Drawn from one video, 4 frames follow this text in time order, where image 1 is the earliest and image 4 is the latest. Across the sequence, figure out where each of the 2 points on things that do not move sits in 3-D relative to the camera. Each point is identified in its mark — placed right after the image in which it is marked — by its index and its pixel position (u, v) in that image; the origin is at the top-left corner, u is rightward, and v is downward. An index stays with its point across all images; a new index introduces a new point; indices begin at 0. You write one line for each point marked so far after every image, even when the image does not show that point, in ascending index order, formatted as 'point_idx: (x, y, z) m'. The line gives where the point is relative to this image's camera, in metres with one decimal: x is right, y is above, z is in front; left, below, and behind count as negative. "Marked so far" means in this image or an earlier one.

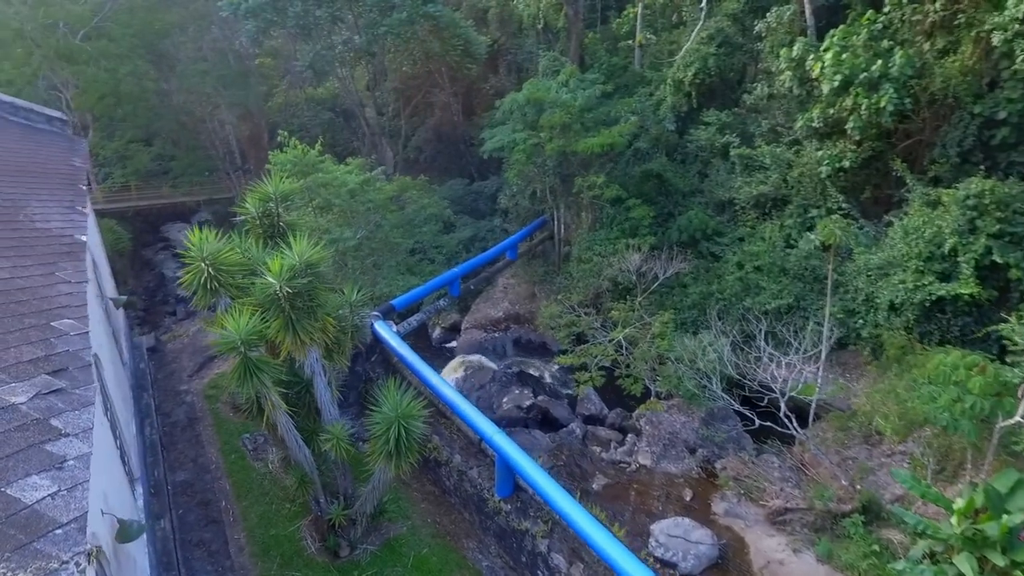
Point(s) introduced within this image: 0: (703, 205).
0: (+5.4, +2.4, +18.1) m
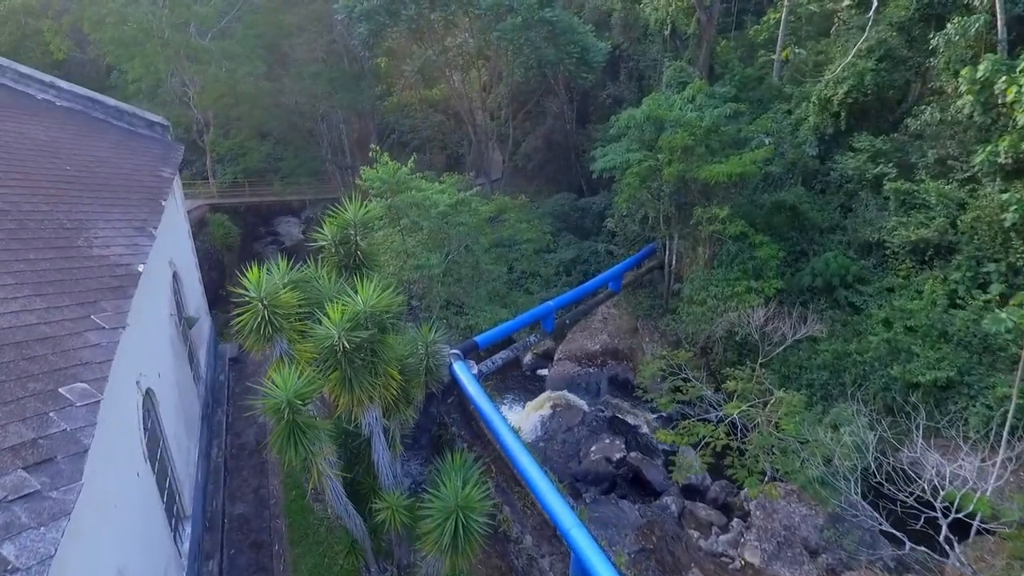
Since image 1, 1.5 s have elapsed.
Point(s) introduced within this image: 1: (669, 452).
0: (+8.0, +1.1, +15.5) m
1: (+3.5, -3.7, +14.2) m
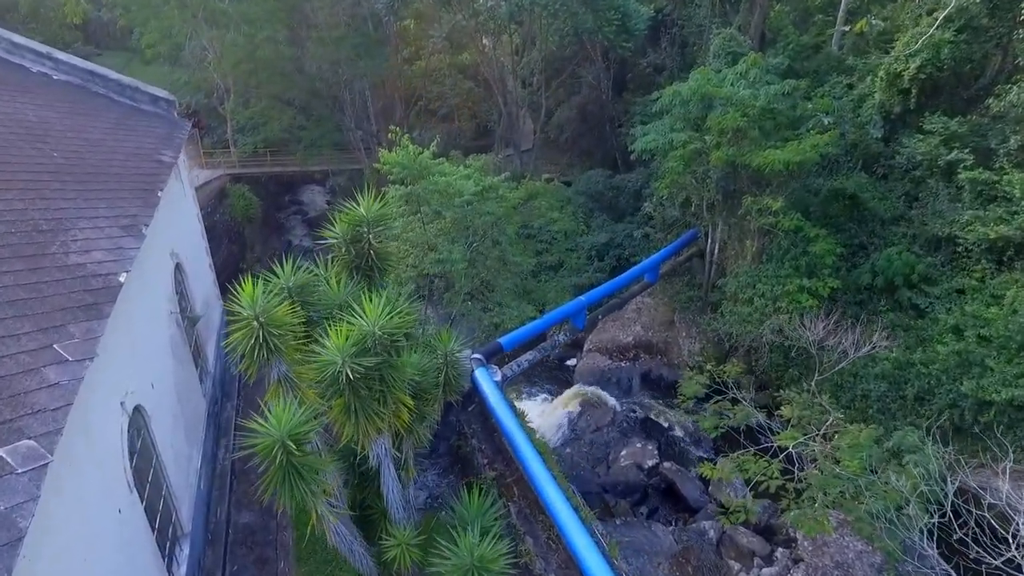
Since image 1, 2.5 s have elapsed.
0: (+8.7, +1.1, +14.0) m
1: (+4.0, -3.6, +13.2) m
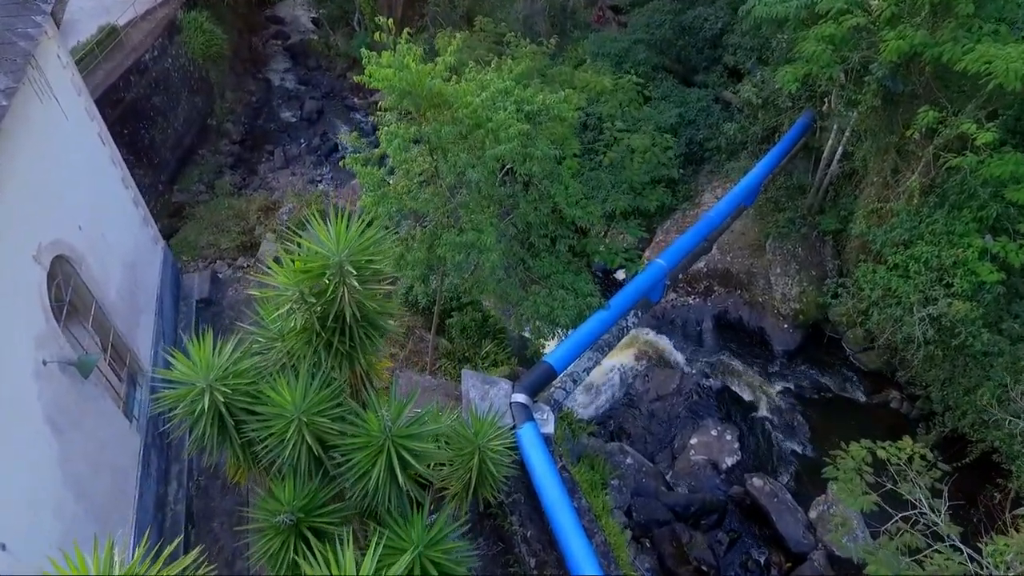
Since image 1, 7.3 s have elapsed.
0: (+9.4, +1.8, +9.6) m
1: (+4.7, -2.8, +10.4) m
